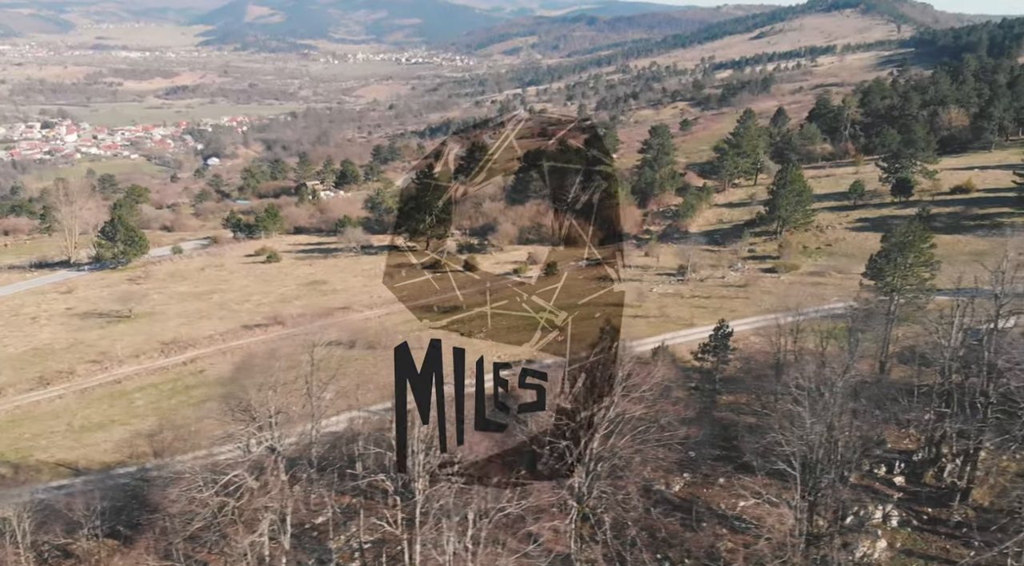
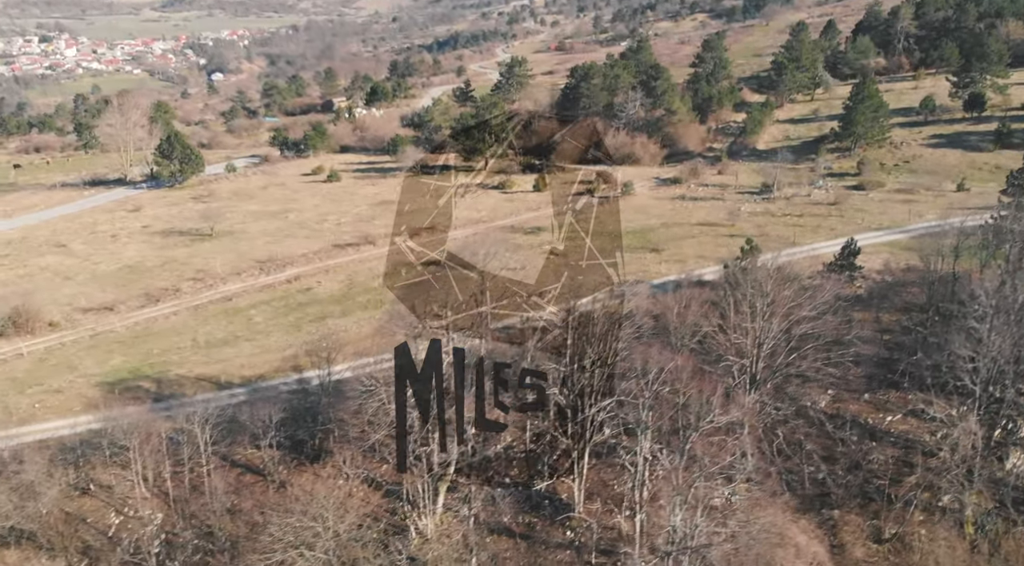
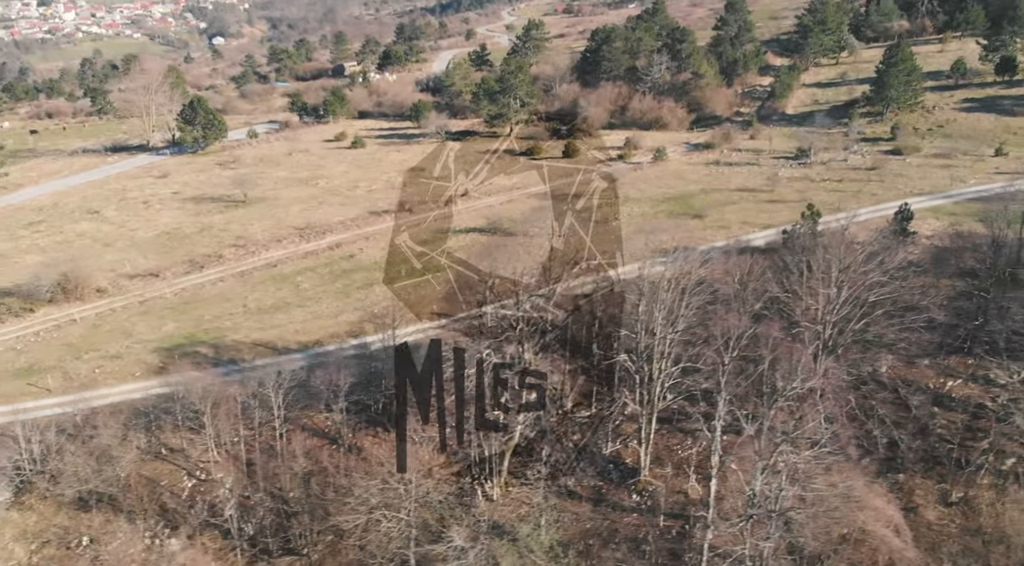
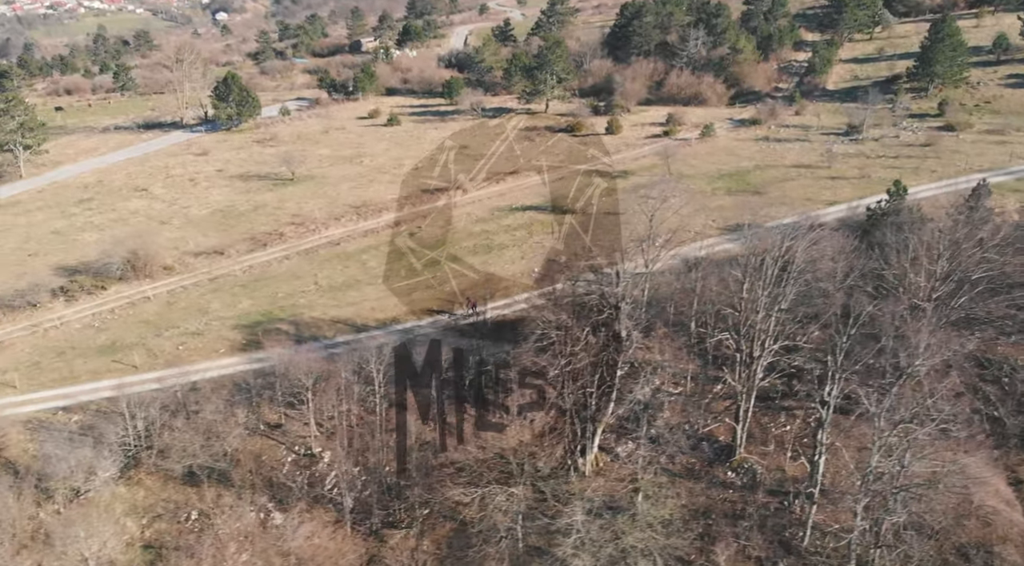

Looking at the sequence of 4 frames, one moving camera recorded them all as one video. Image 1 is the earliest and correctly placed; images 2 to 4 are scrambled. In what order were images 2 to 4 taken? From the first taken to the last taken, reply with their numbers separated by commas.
2, 3, 4
